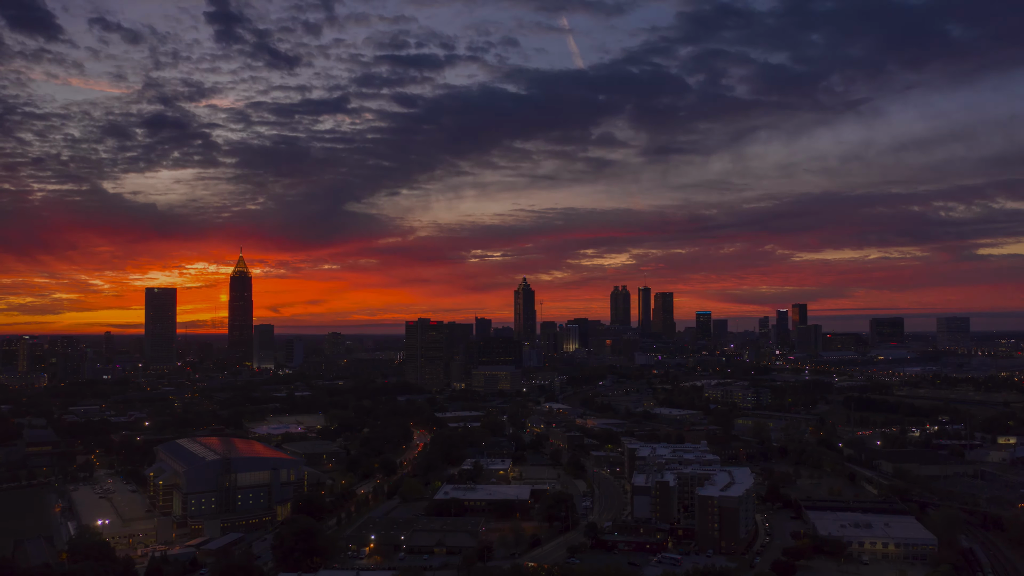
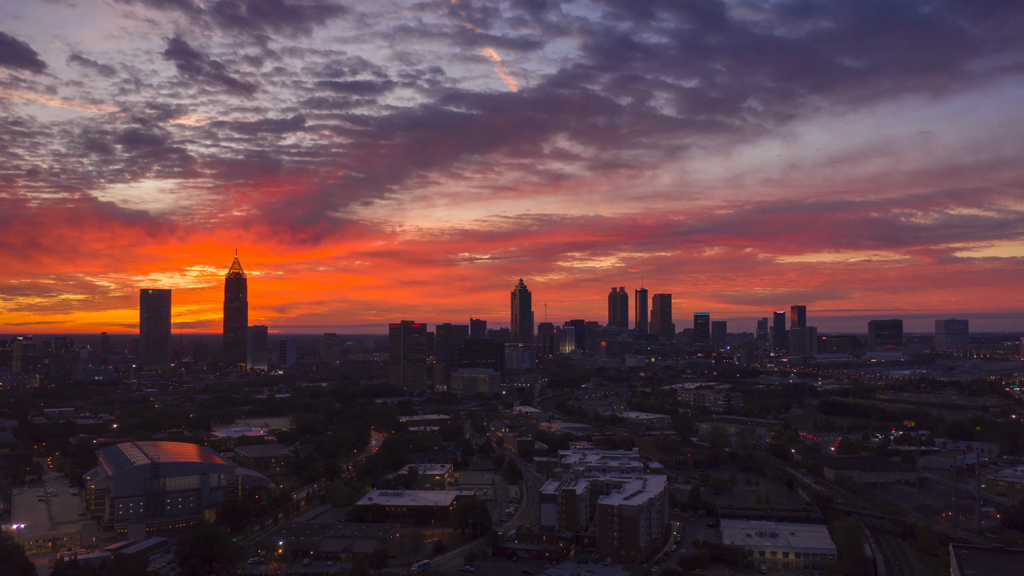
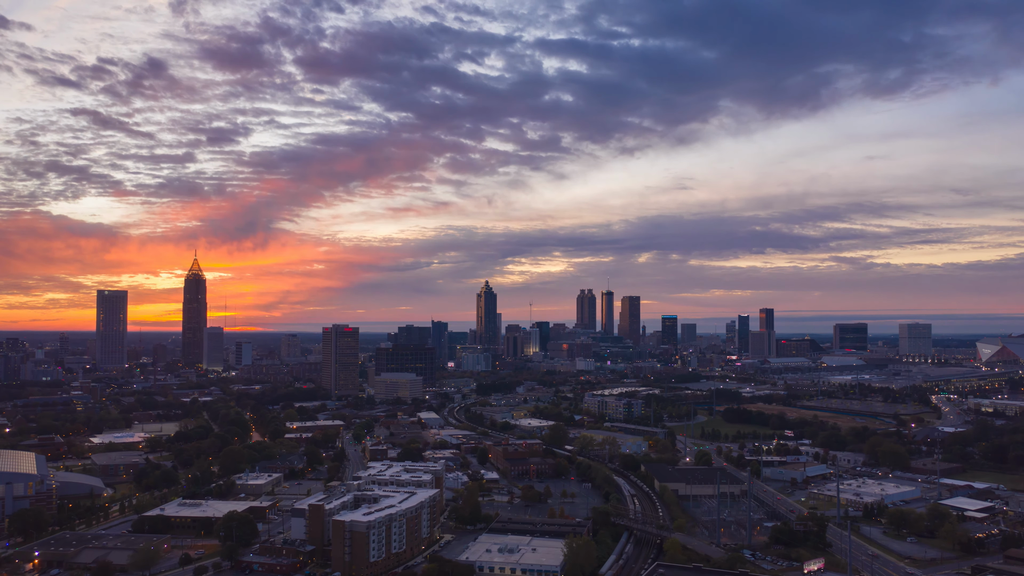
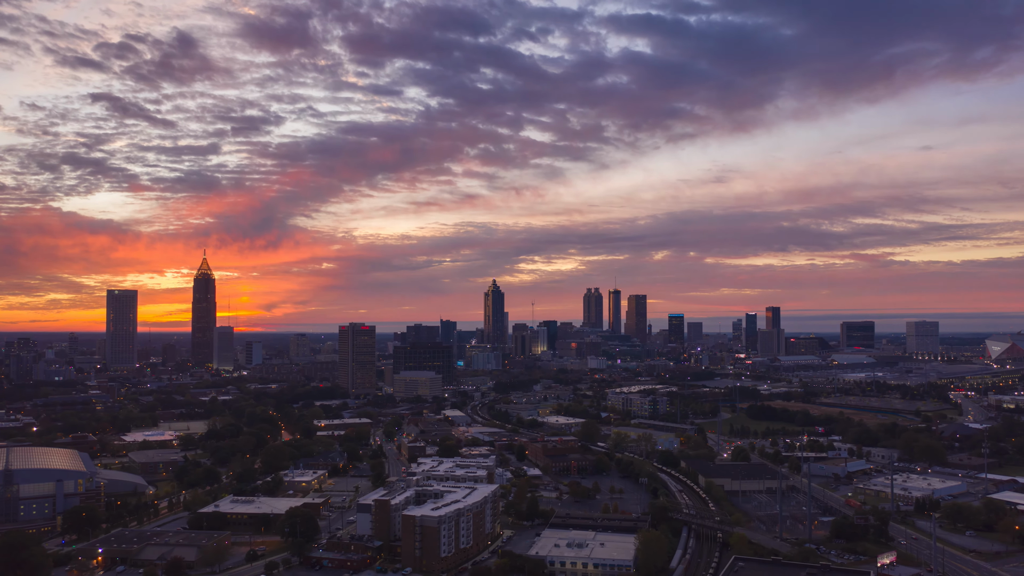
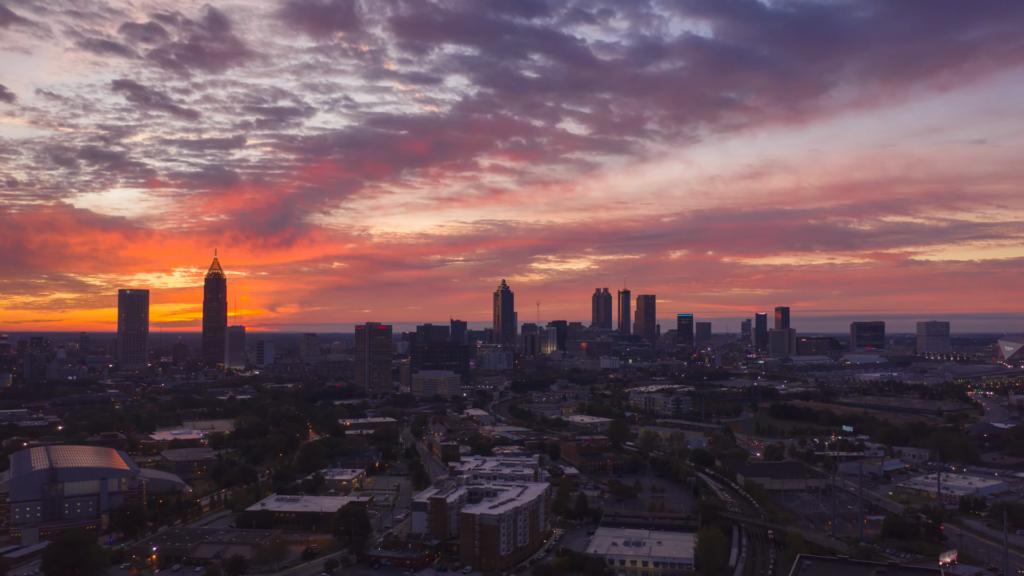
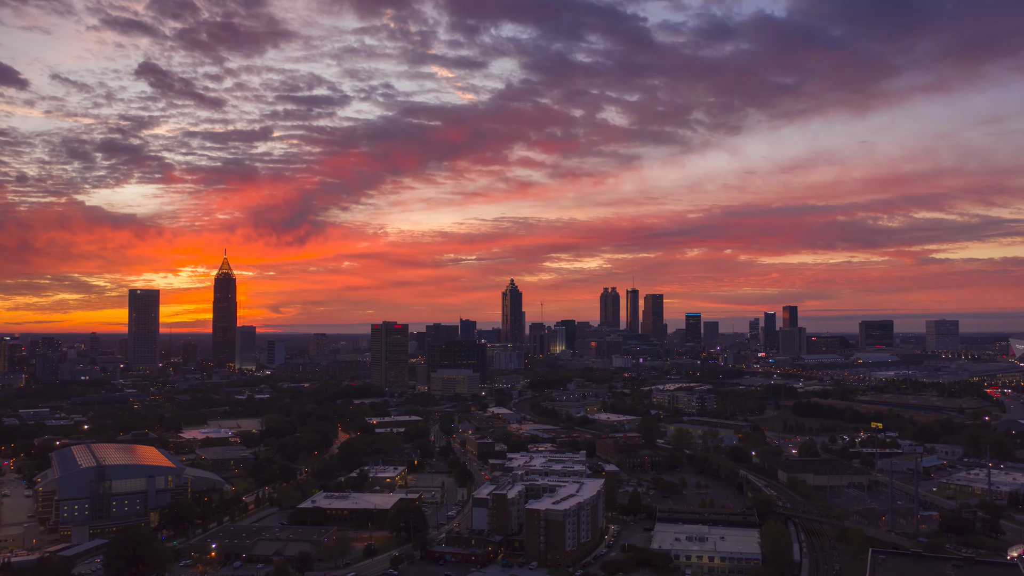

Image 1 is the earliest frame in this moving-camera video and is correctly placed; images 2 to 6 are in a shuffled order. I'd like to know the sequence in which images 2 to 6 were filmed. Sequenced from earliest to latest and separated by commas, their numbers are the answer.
2, 6, 5, 4, 3
